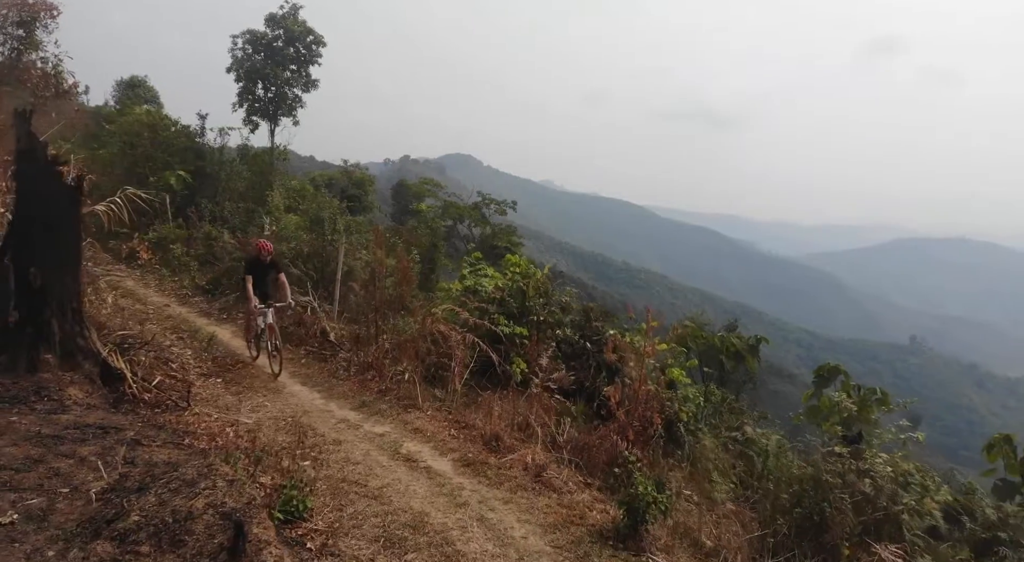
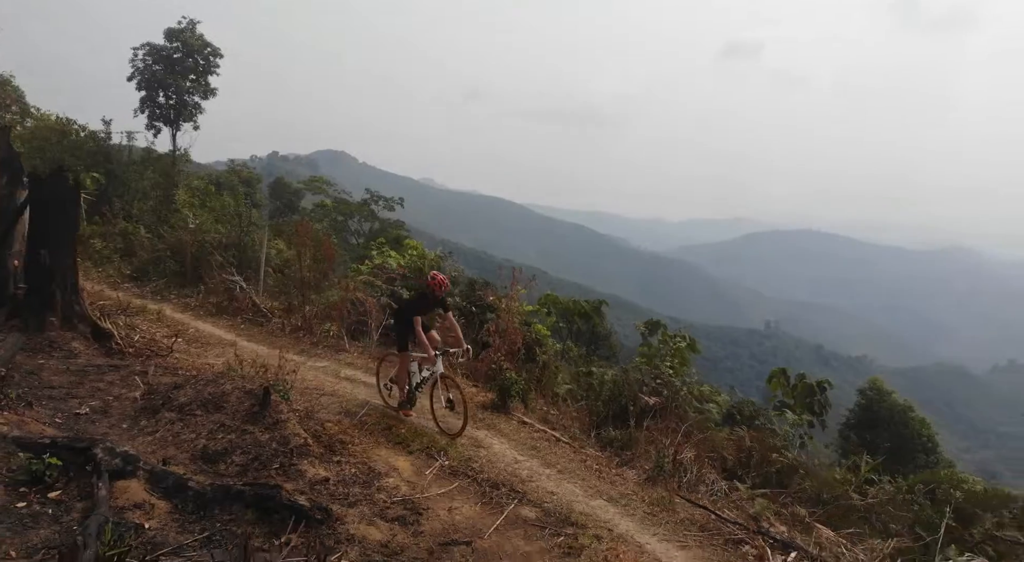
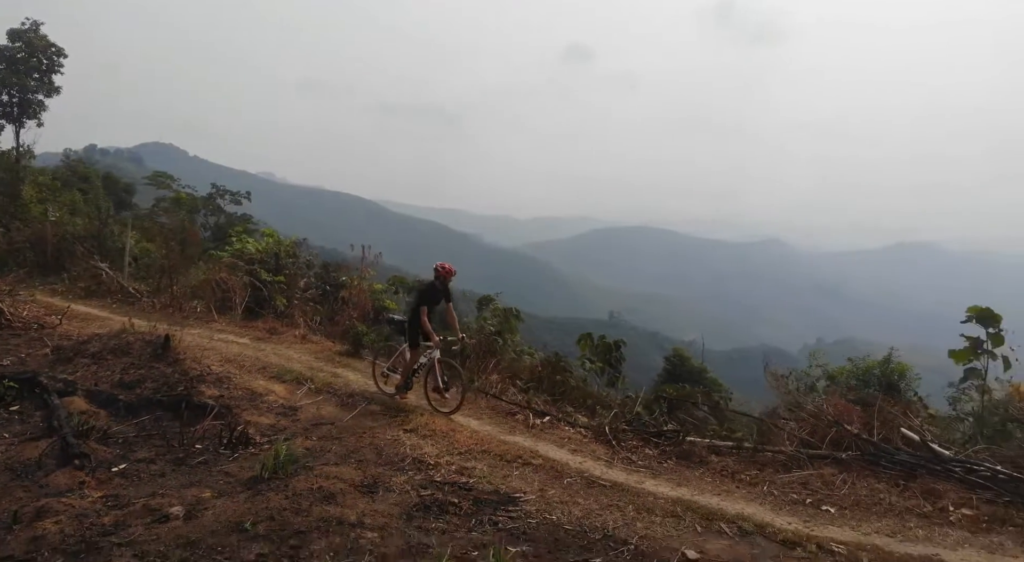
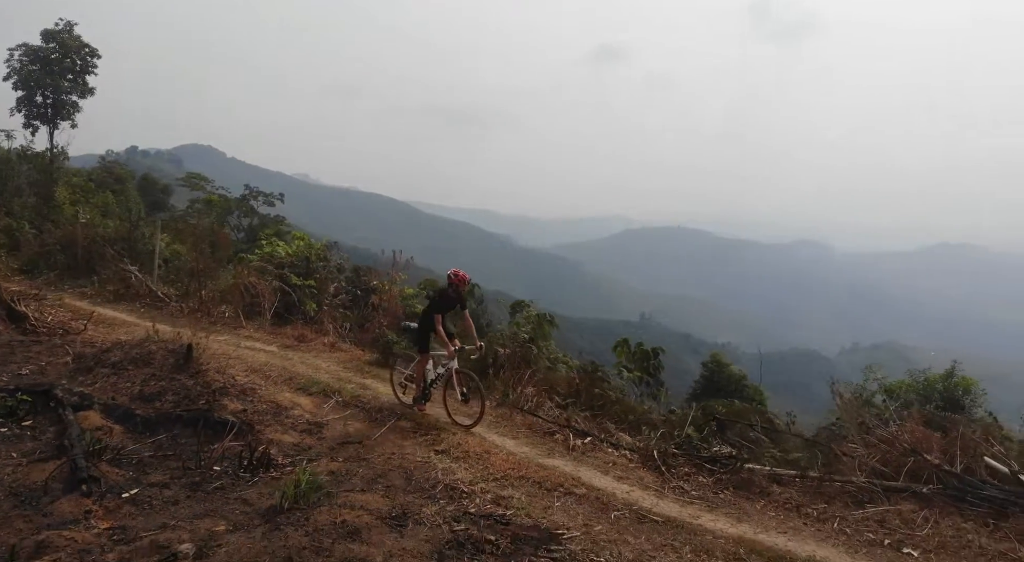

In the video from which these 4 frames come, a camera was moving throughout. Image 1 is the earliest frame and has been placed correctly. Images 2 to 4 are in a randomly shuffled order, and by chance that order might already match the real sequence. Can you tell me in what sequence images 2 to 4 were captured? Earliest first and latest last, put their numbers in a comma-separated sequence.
2, 4, 3
